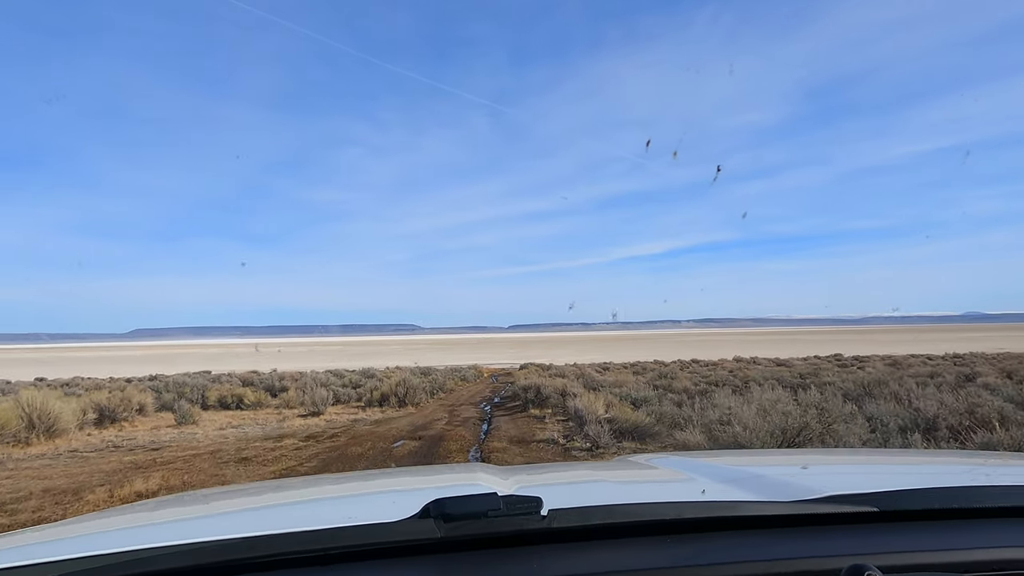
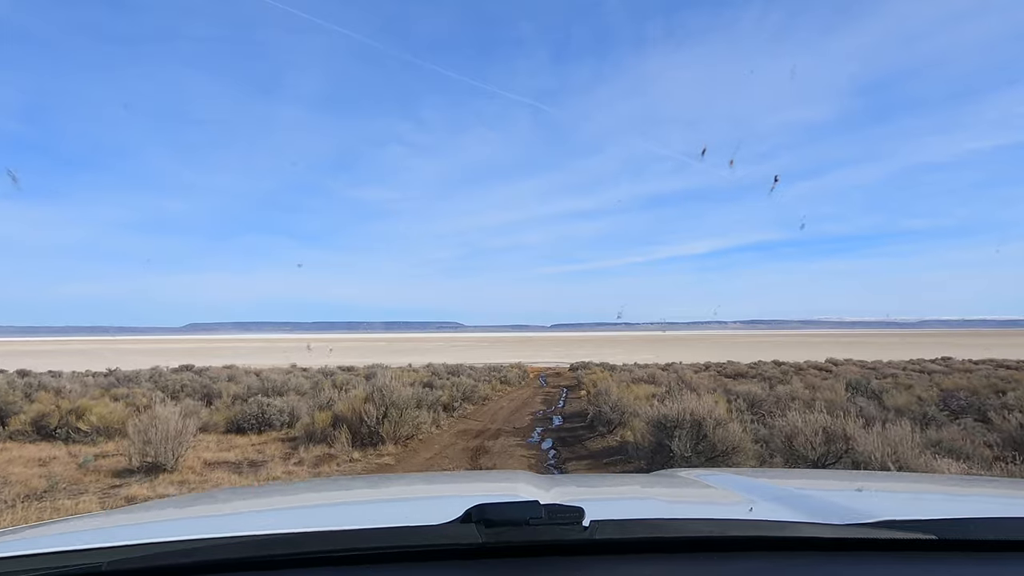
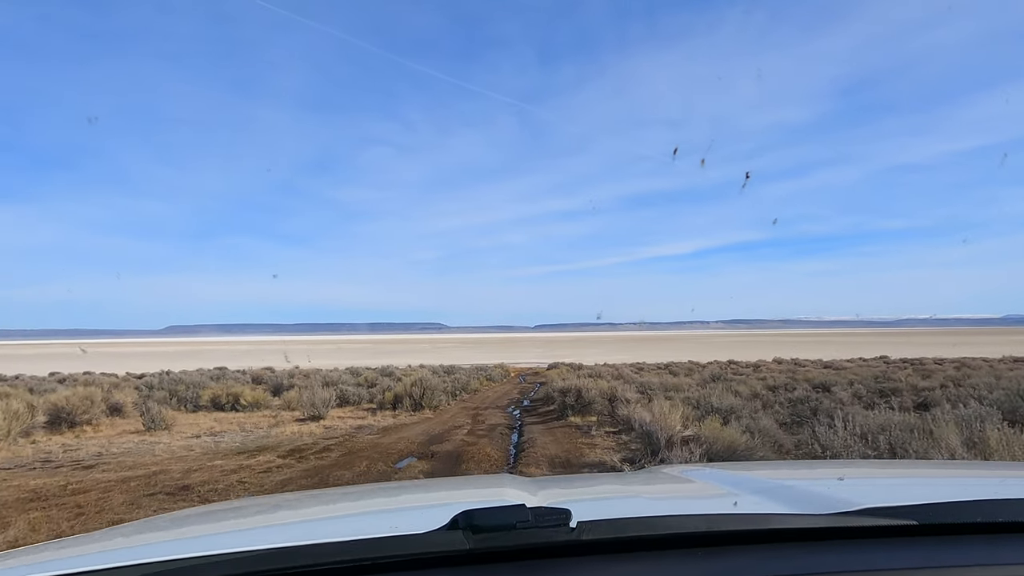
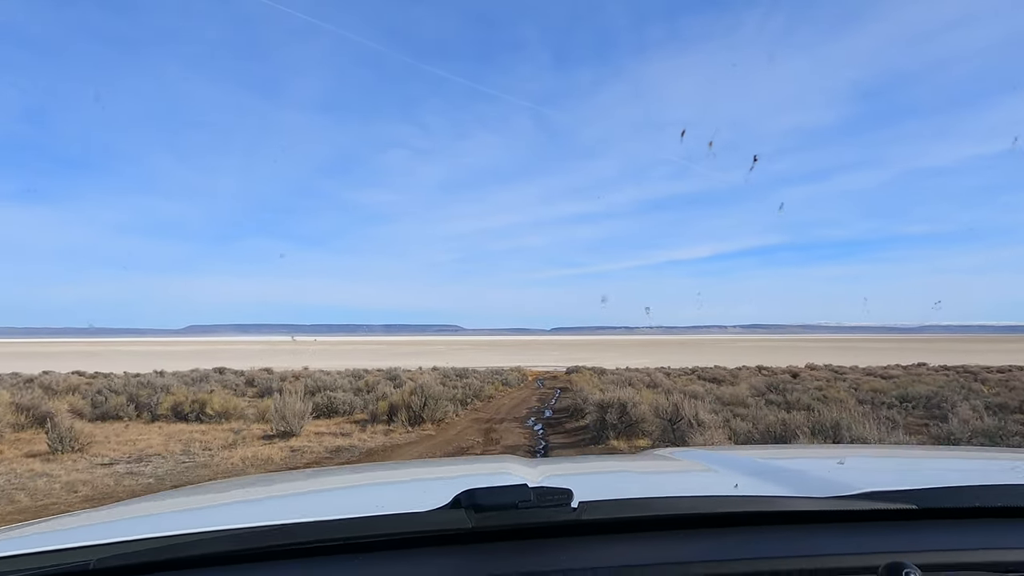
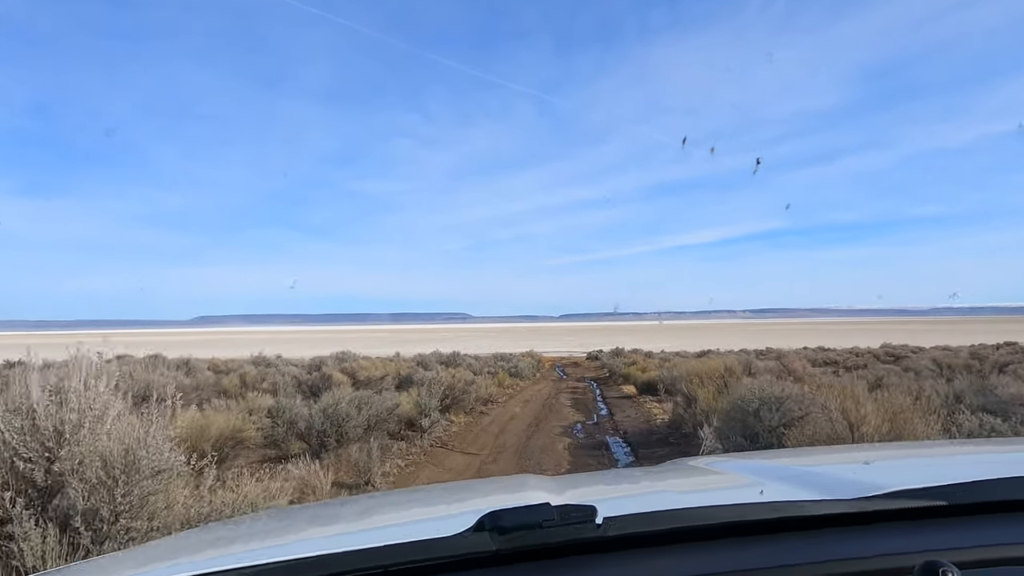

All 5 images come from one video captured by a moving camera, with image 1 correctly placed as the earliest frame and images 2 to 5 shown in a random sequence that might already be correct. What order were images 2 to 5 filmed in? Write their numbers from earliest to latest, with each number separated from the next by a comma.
3, 4, 2, 5
